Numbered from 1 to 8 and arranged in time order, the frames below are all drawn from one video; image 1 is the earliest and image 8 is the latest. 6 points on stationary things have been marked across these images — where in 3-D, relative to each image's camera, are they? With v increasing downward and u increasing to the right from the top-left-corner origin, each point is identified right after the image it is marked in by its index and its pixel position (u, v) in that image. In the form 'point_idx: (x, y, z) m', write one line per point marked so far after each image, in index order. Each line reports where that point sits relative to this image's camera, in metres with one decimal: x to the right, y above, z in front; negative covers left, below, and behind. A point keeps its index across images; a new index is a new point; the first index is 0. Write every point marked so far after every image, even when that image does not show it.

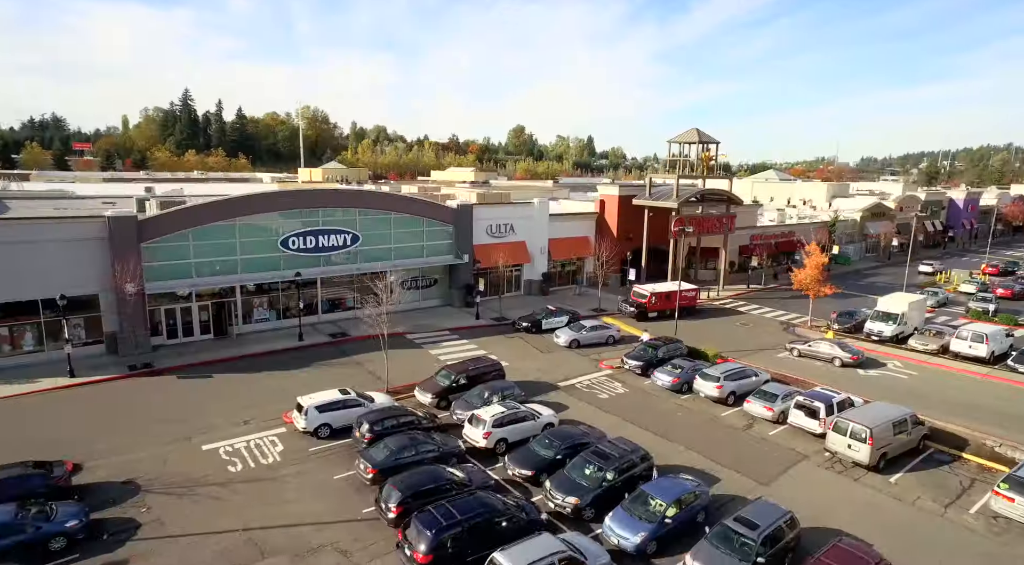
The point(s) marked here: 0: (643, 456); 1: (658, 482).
0: (+3.9, -5.4, +19.4) m
1: (+4.2, -5.7, +18.0) m
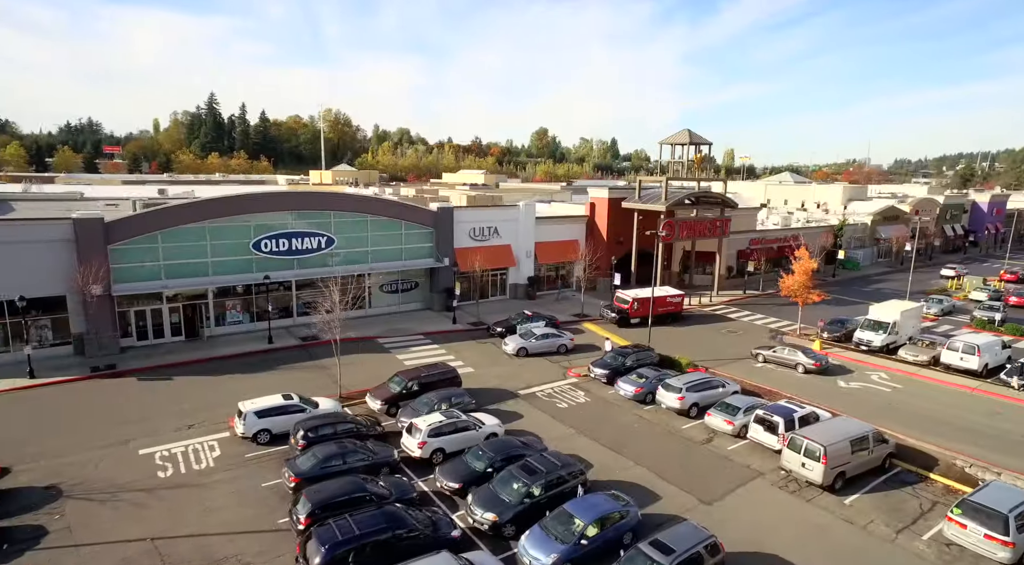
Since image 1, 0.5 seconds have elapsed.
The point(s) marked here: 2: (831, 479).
0: (+1.7, -5.6, +18.6) m
1: (+2.0, -5.9, +17.2) m
2: (+10.0, -6.2, +19.6) m
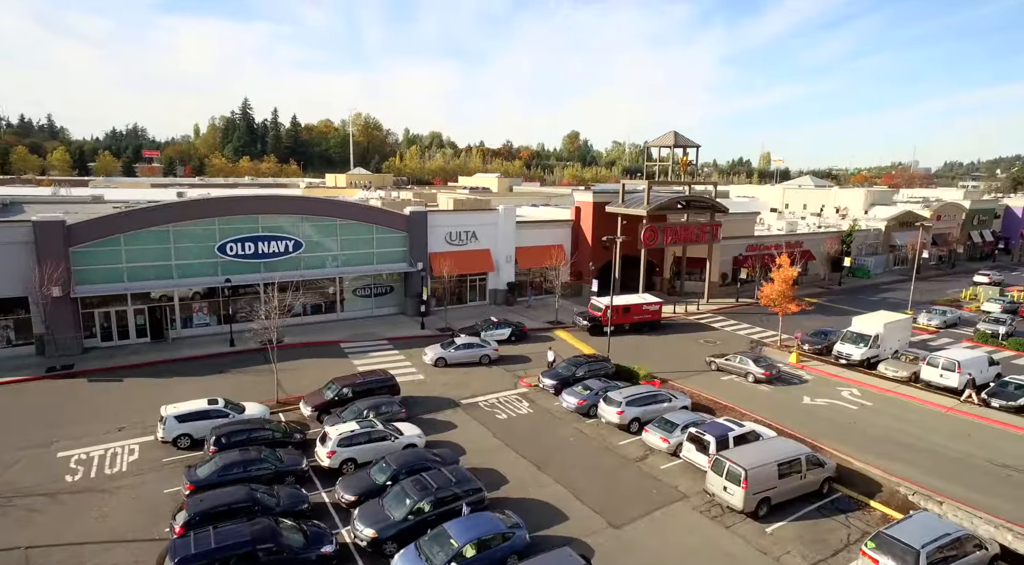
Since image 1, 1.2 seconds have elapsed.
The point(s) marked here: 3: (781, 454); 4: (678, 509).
0: (-1.2, -5.8, +17.9) m
1: (-1.1, -6.1, +16.4) m
2: (+7.1, -6.5, +18.3) m
3: (+8.1, -5.2, +19.1) m
4: (+5.1, -6.9, +19.2) m
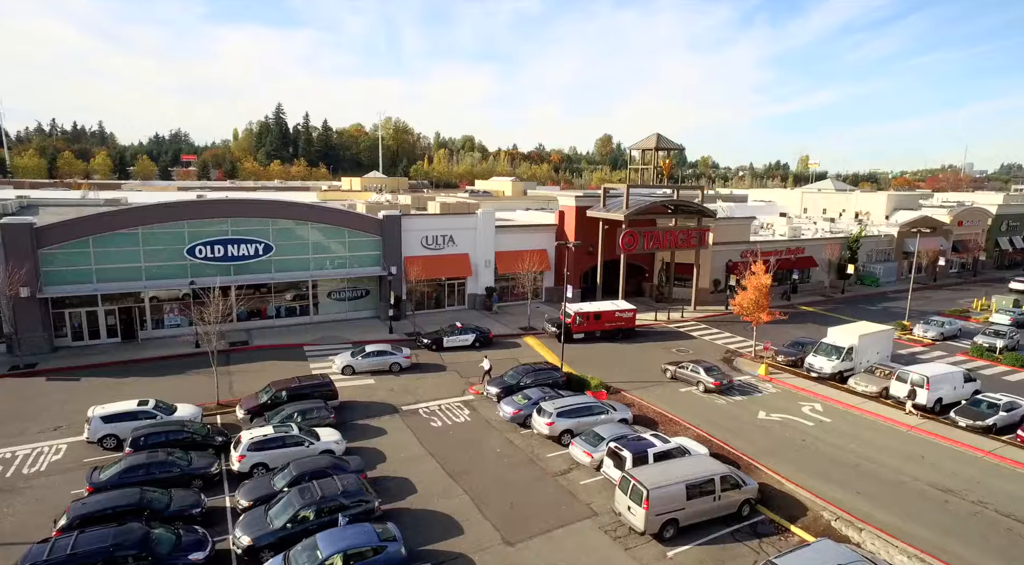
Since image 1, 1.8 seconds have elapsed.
0: (-4.3, -6.0, +17.5) m
1: (-4.3, -6.3, +16.0) m
2: (+4.0, -6.7, +17.4) m
3: (+5.1, -5.5, +18.1) m
4: (+2.1, -7.2, +18.5) m
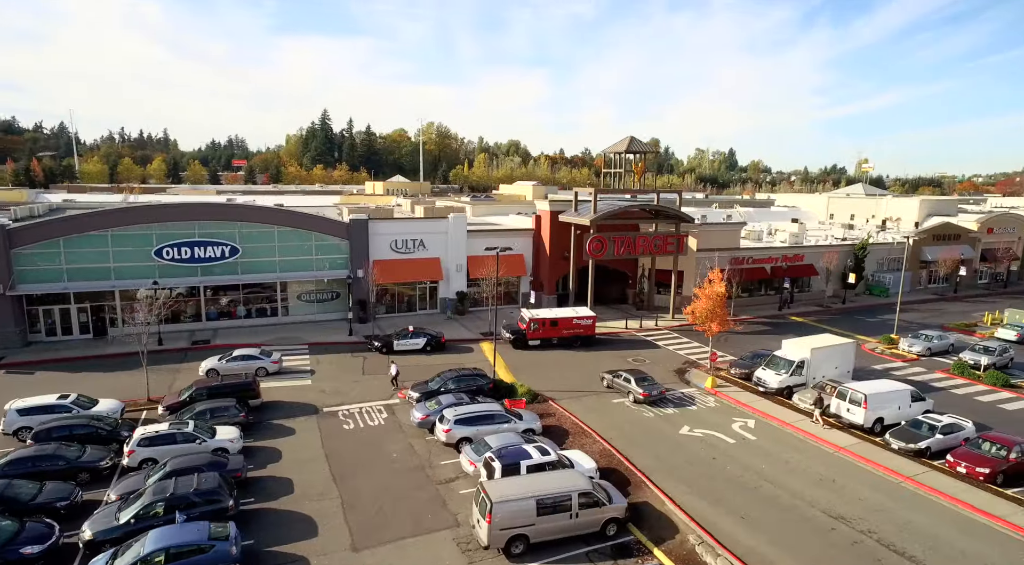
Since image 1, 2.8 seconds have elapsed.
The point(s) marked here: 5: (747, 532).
0: (-8.5, -6.0, +17.7) m
1: (-8.6, -6.3, +16.2) m
2: (-0.3, -6.9, +16.9) m
3: (+1.0, -5.7, +17.5) m
4: (-2.1, -7.3, +18.1) m
5: (+6.6, -7.0, +17.7) m
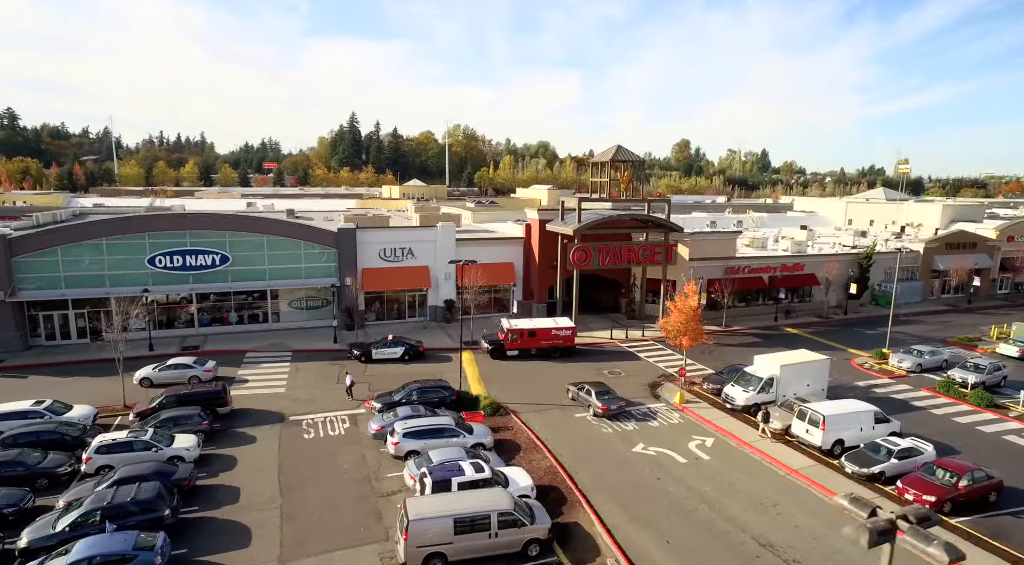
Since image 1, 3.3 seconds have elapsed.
0: (-10.7, -6.5, +18.4) m
1: (-10.9, -6.9, +16.9) m
2: (-2.5, -7.5, +17.1) m
3: (-1.3, -6.2, +17.7) m
4: (-4.3, -7.9, +18.4) m
5: (+4.4, -7.6, +17.6) m
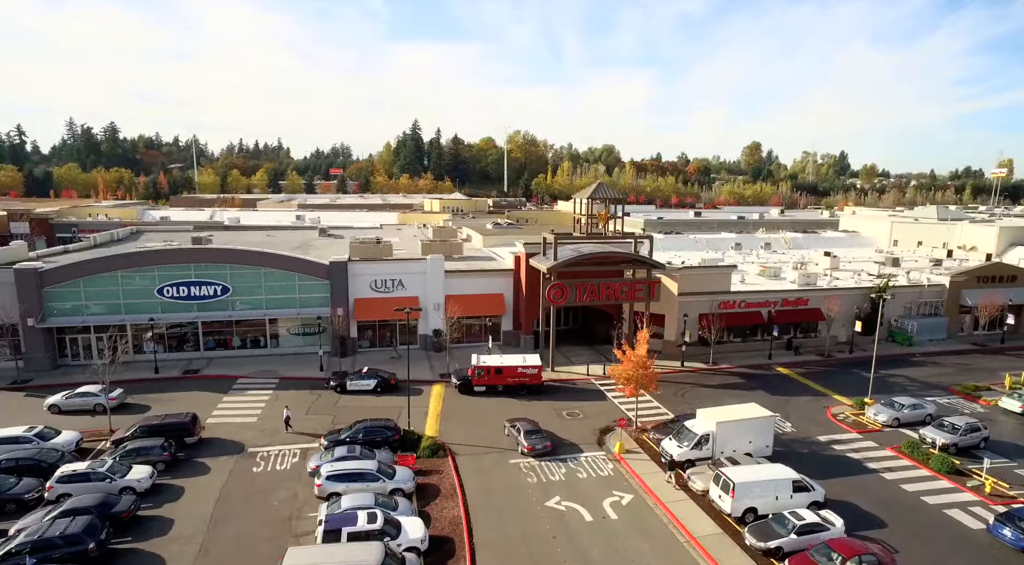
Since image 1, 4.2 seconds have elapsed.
0: (-14.6, -8.6, +20.9) m
1: (-15.0, -8.9, +19.5) m
2: (-6.6, -9.7, +18.7) m
3: (-5.3, -8.5, +19.1) m
4: (-8.2, -10.0, +20.2) m
5: (+0.3, -9.9, +18.3) m
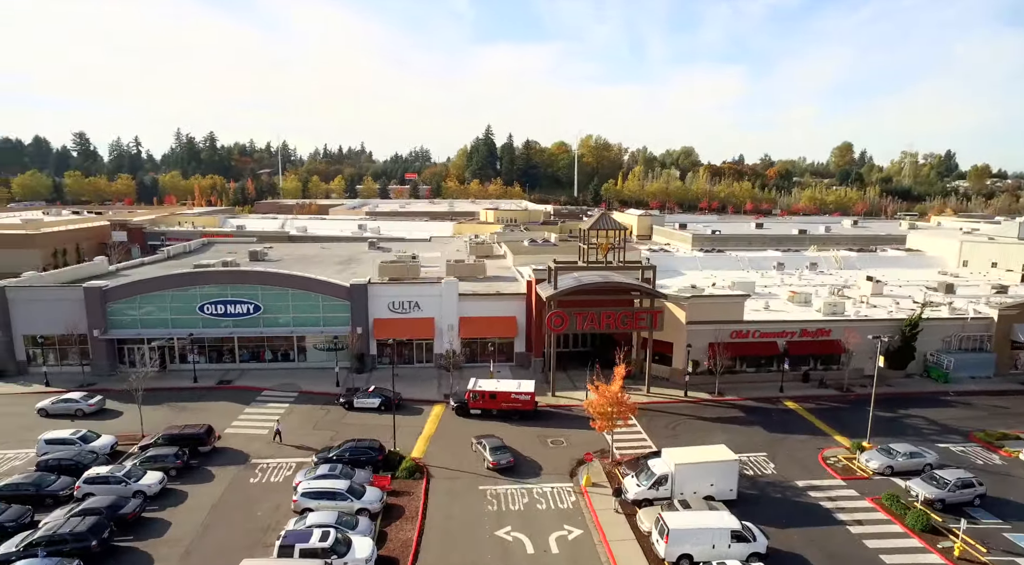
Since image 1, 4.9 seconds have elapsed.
0: (-17.0, -10.0, +24.6) m
1: (-17.6, -10.3, +23.3) m
2: (-9.4, -11.3, +21.4) m
3: (-8.0, -10.1, +21.5) m
4: (-10.8, -11.6, +23.1) m
5: (-2.6, -11.7, +20.1) m
